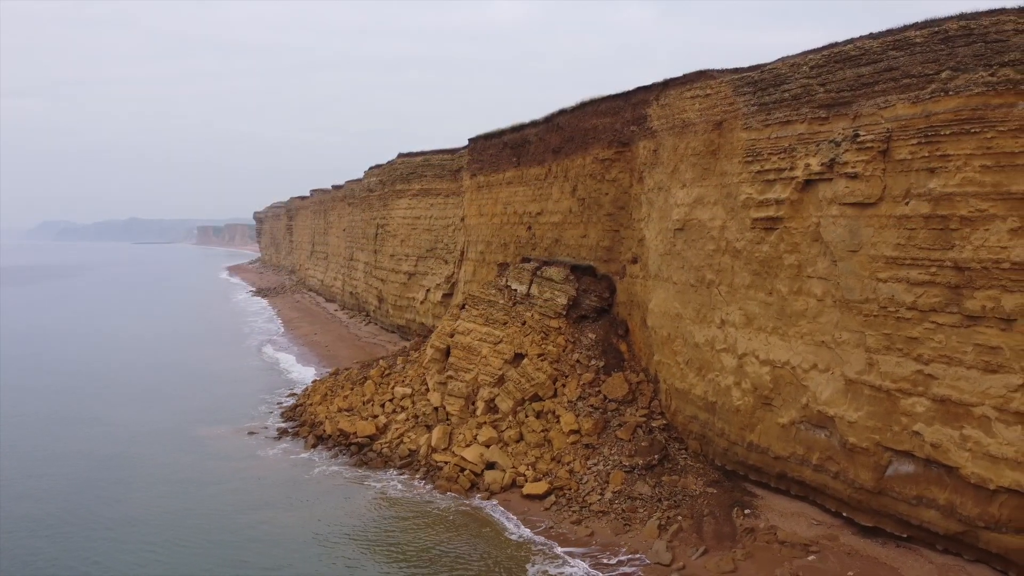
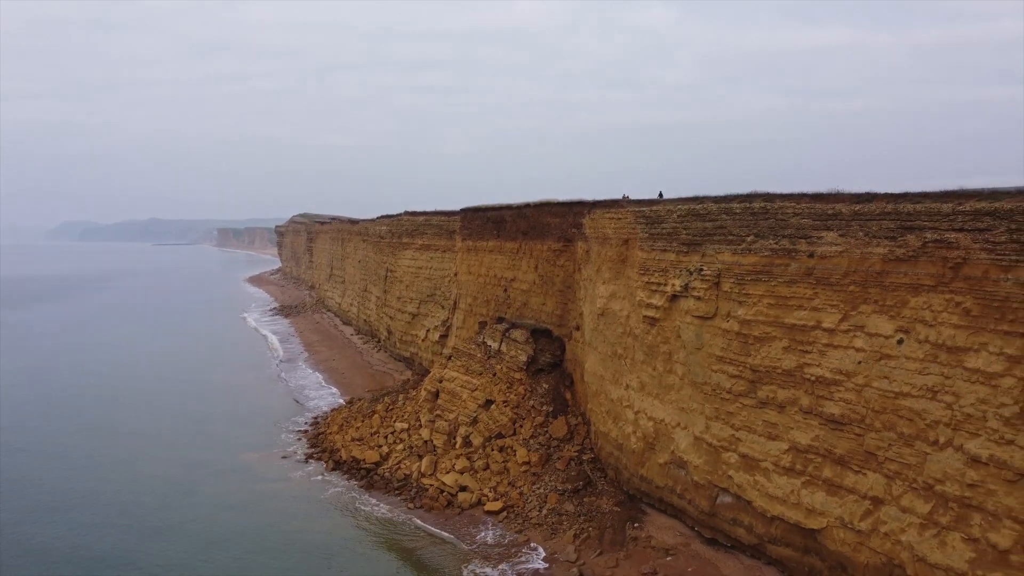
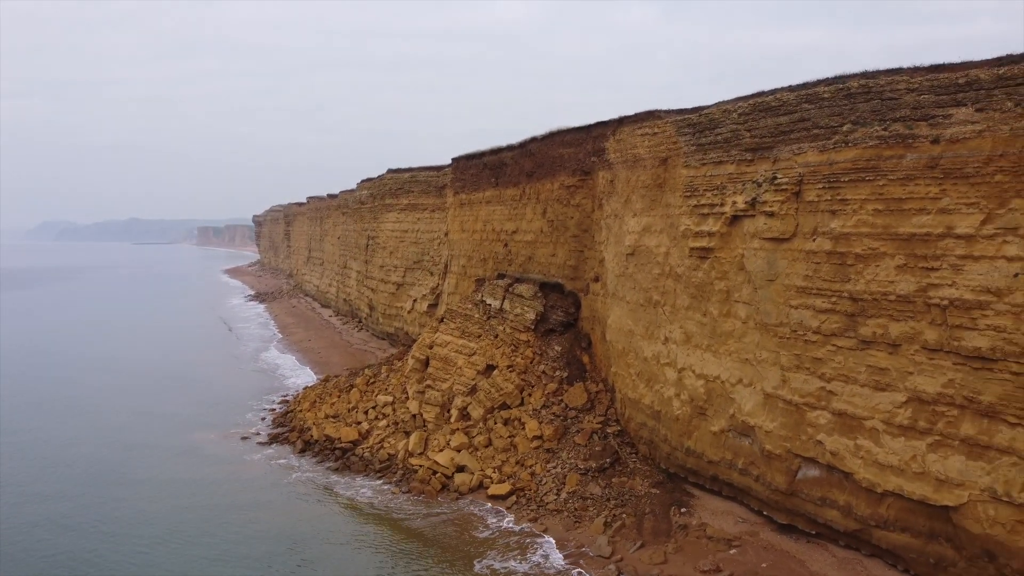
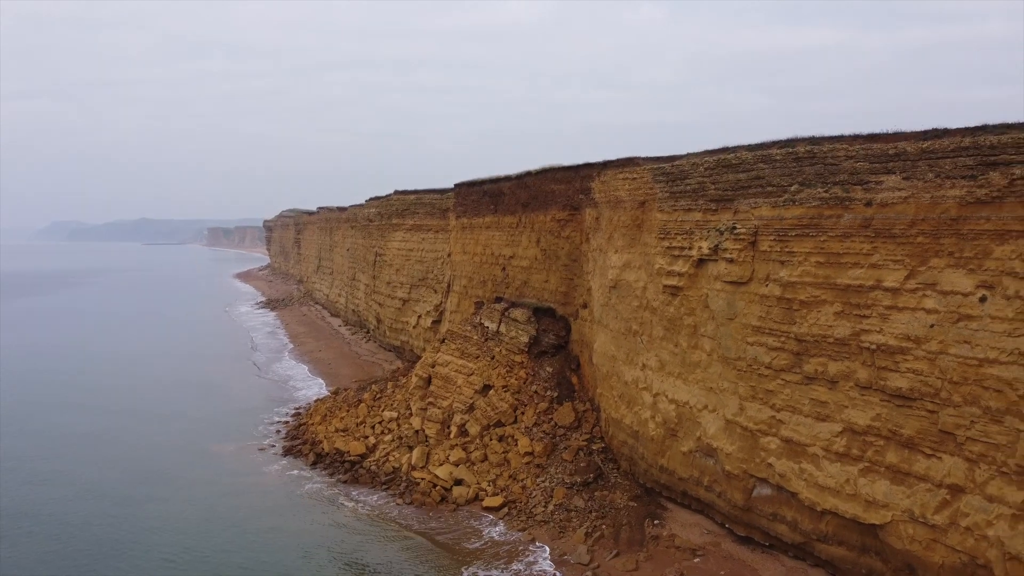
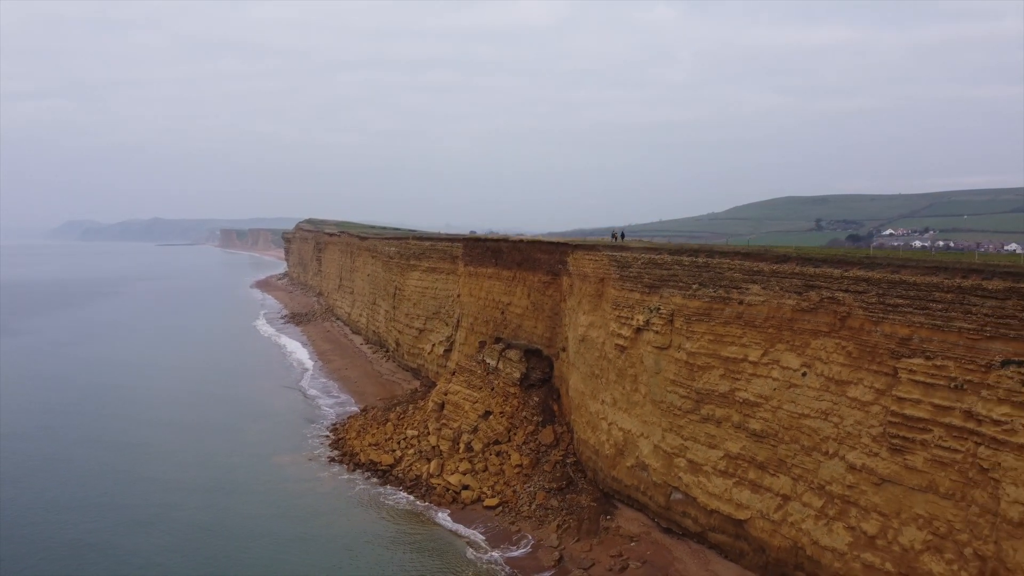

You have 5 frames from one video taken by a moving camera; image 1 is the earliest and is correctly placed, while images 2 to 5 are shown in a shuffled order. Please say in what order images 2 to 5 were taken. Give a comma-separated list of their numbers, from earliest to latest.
3, 4, 2, 5
